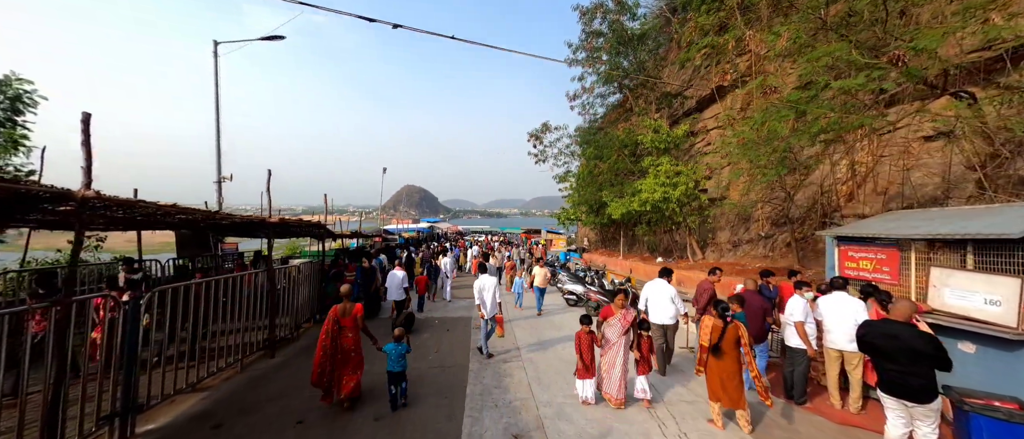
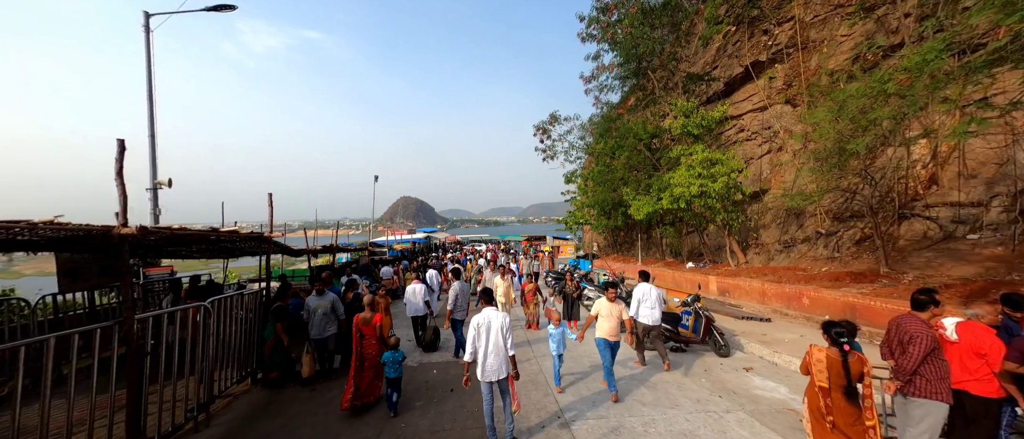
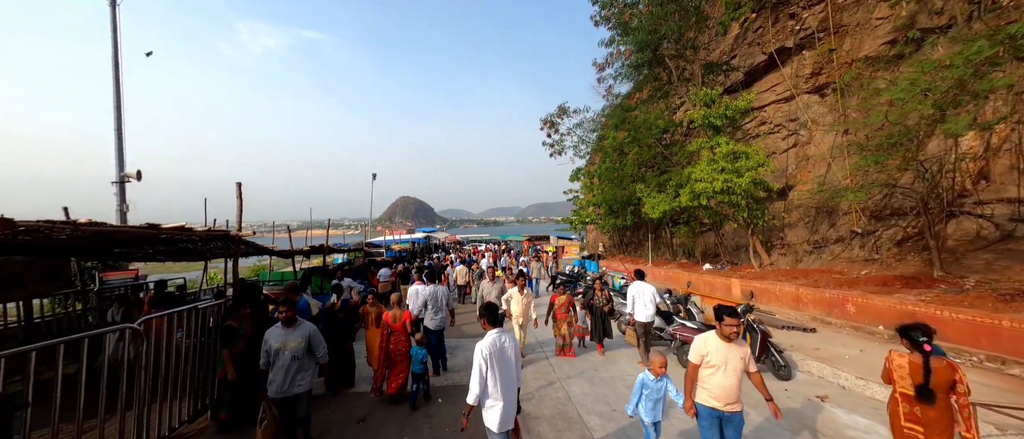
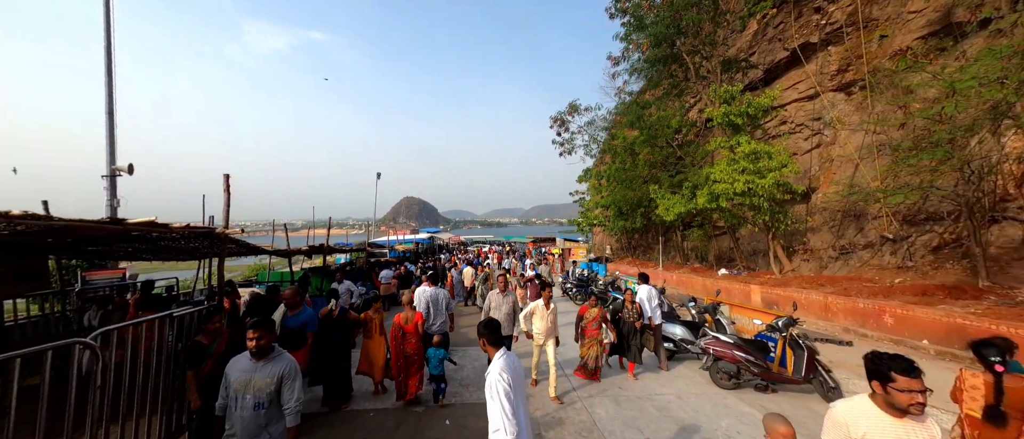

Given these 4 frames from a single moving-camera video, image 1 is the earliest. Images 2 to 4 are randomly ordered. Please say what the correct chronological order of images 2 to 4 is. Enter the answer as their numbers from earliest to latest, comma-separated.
2, 3, 4
